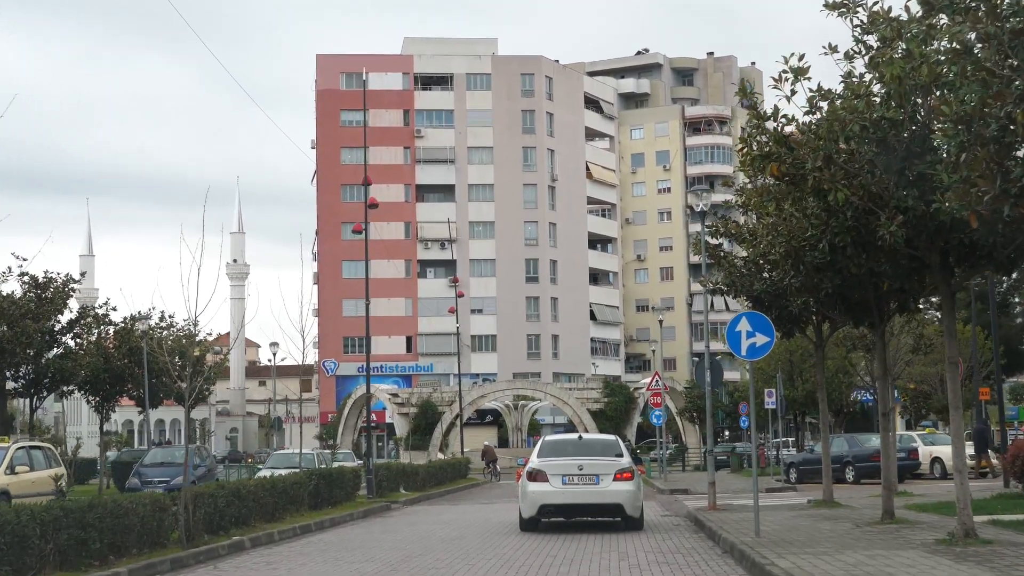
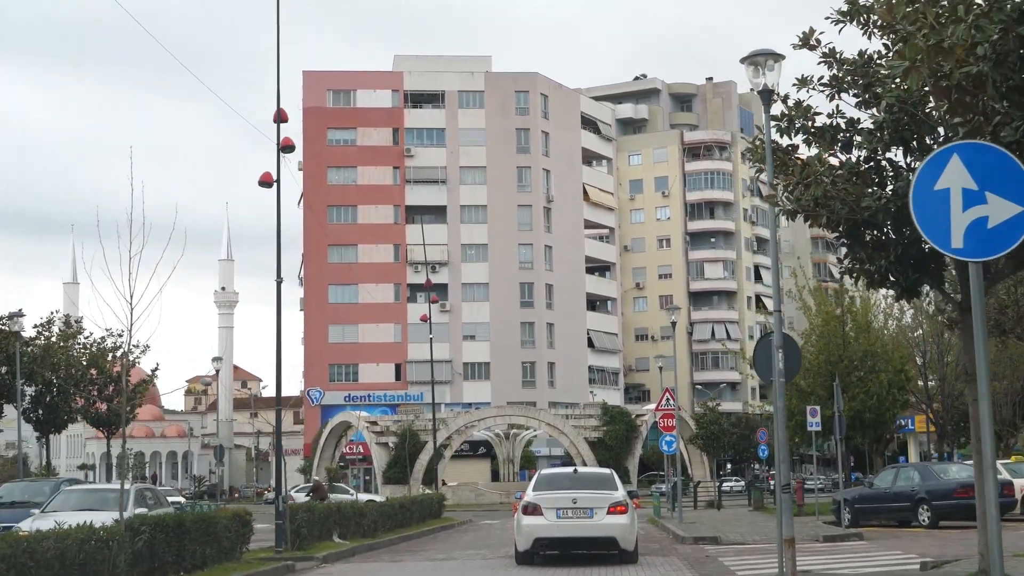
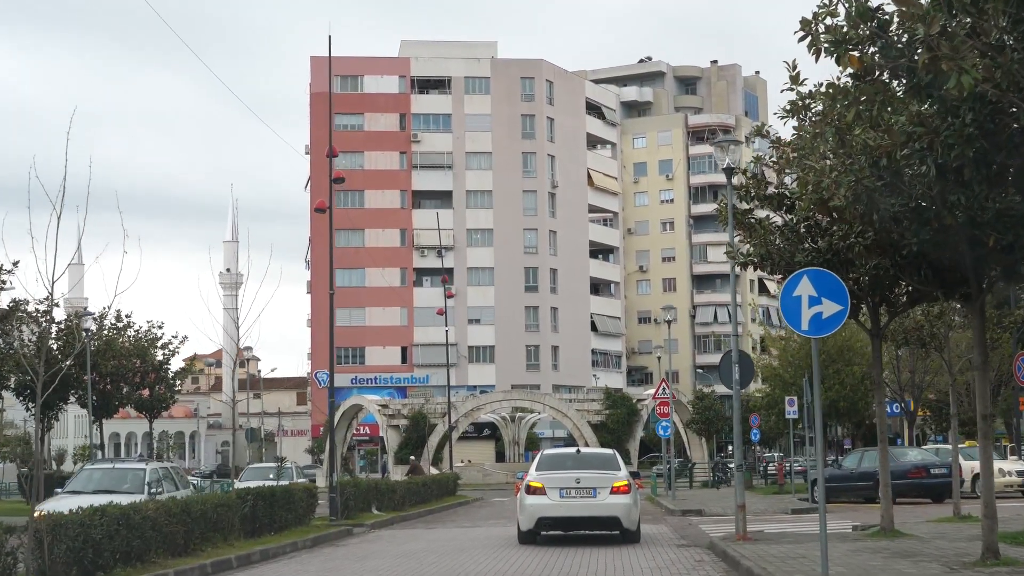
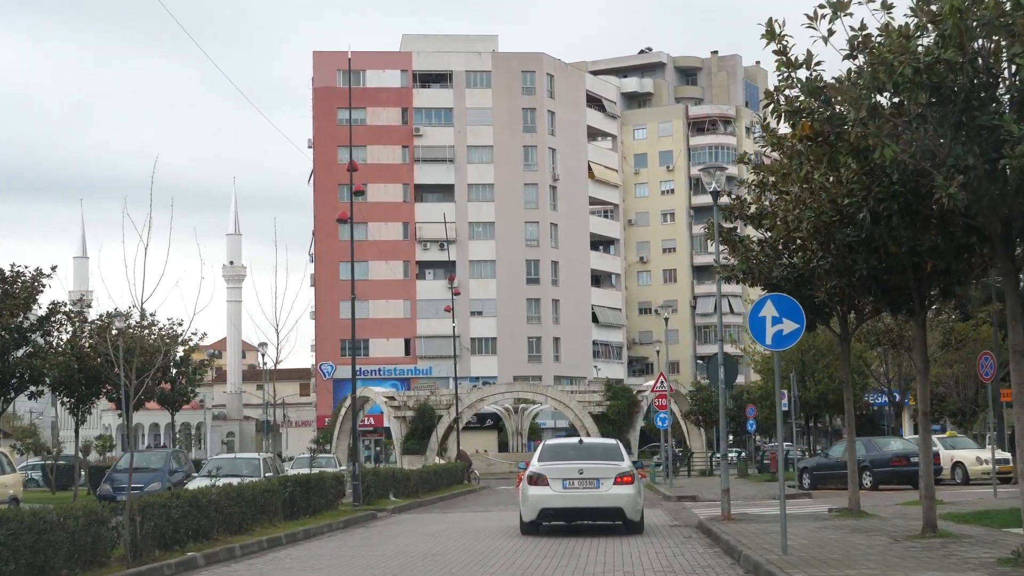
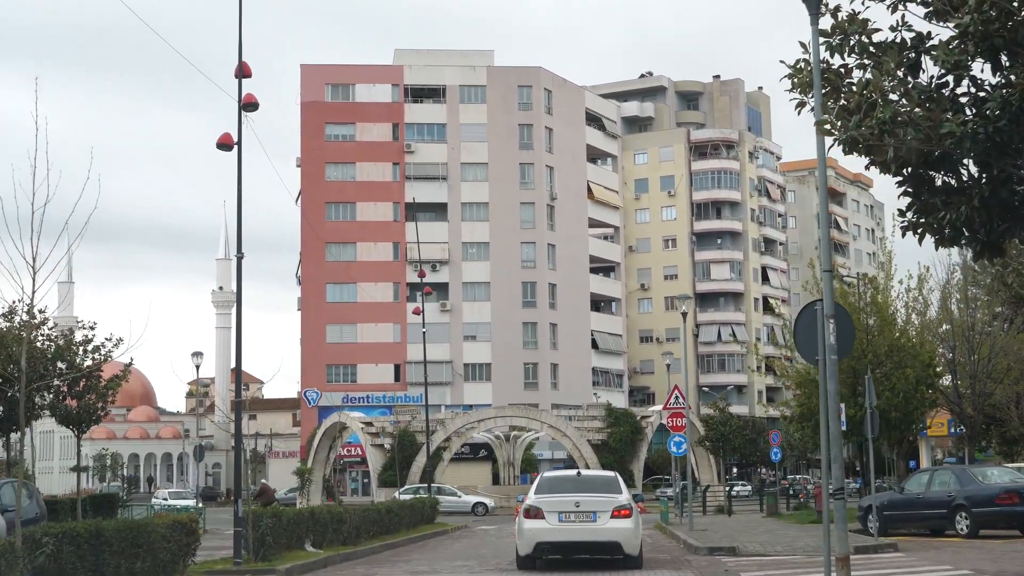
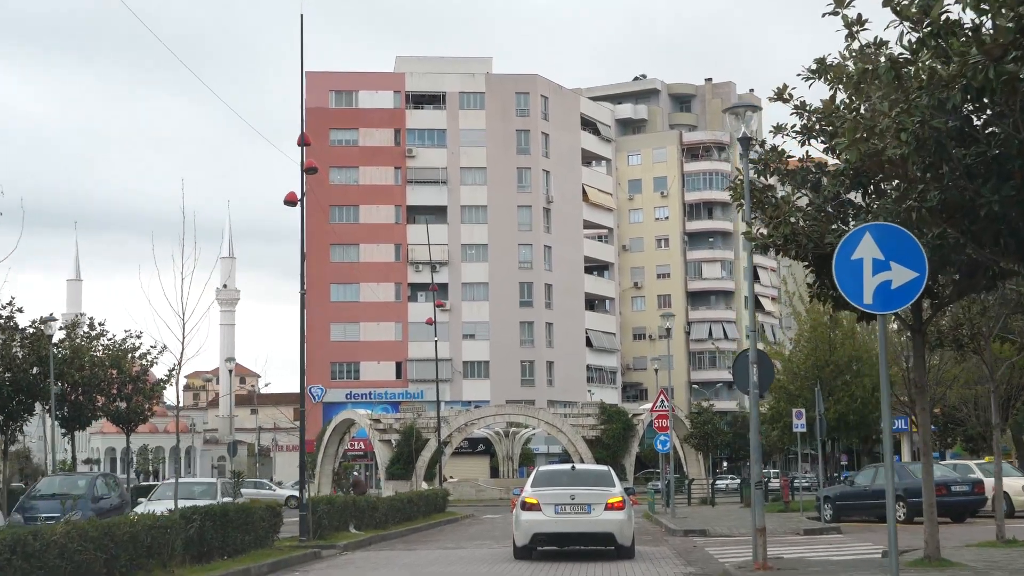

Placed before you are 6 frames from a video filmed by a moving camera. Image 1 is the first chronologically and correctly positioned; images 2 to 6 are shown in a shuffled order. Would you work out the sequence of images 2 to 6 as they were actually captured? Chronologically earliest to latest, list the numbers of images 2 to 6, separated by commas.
4, 3, 6, 2, 5
